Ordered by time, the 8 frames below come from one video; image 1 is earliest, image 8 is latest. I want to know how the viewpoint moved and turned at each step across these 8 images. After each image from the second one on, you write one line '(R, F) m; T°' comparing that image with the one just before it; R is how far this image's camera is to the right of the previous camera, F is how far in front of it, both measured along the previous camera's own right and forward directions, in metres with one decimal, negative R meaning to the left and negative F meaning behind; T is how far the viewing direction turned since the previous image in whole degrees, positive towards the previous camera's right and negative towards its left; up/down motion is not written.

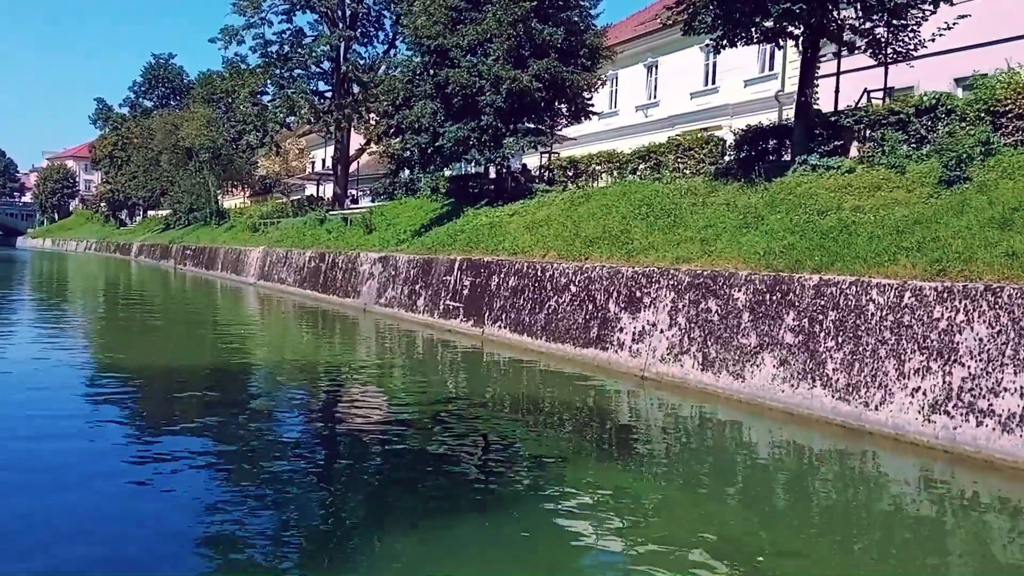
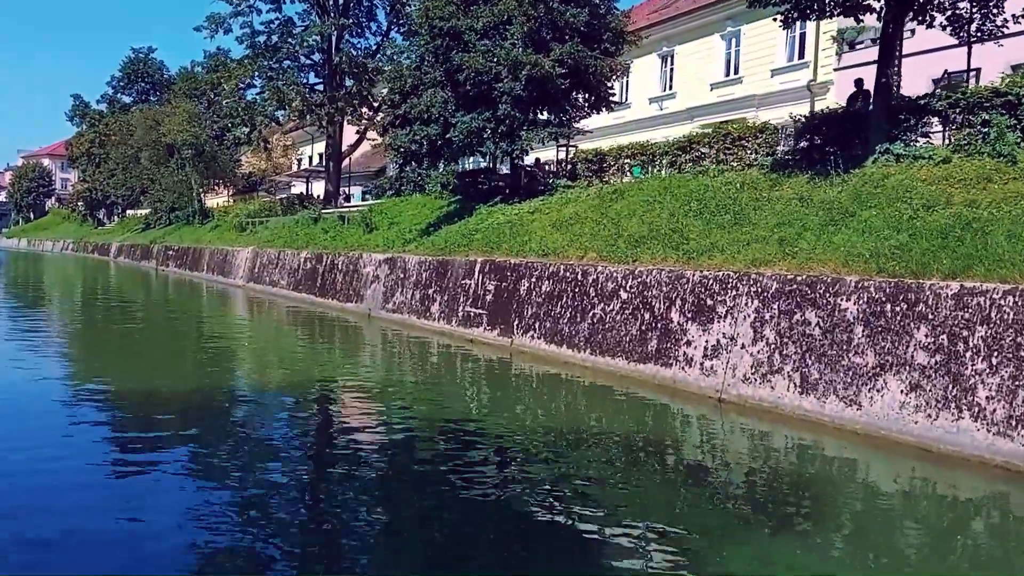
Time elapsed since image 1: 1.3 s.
(-1.0, +2.1) m; +1°
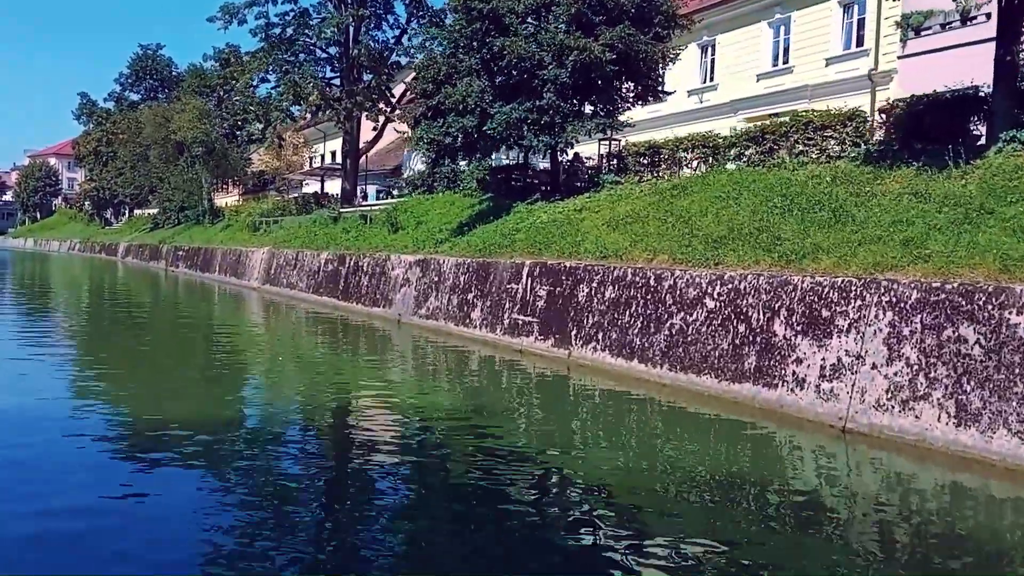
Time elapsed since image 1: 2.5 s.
(-0.9, +1.8) m; 0°
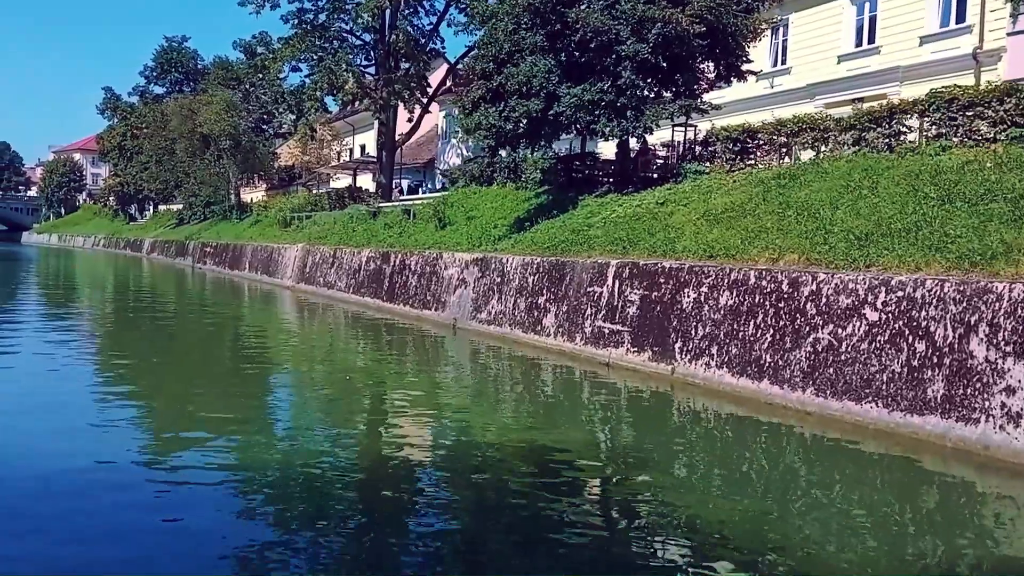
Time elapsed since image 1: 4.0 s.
(-1.1, +2.3) m; -1°
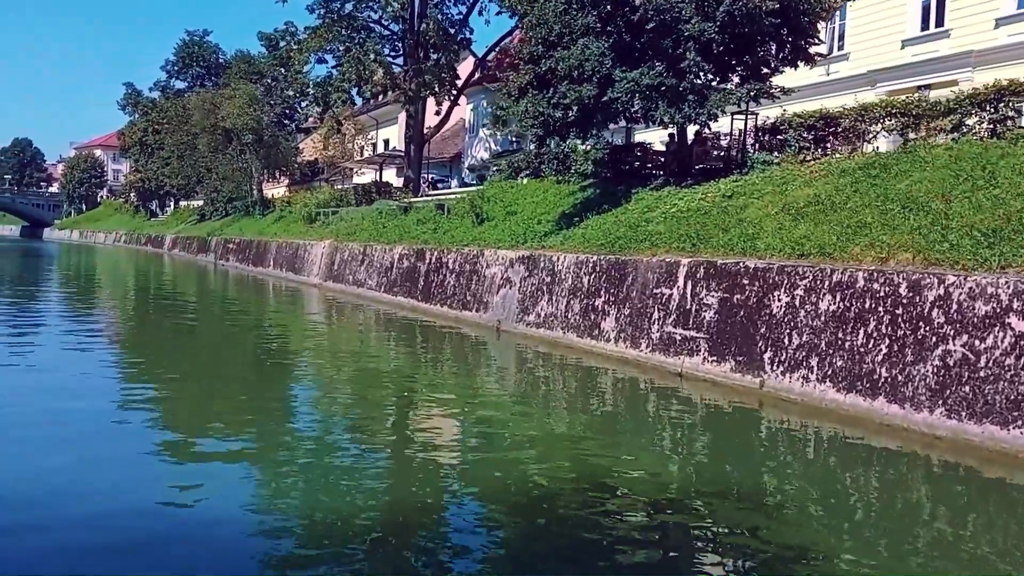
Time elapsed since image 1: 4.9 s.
(-0.7, +1.4) m; -1°
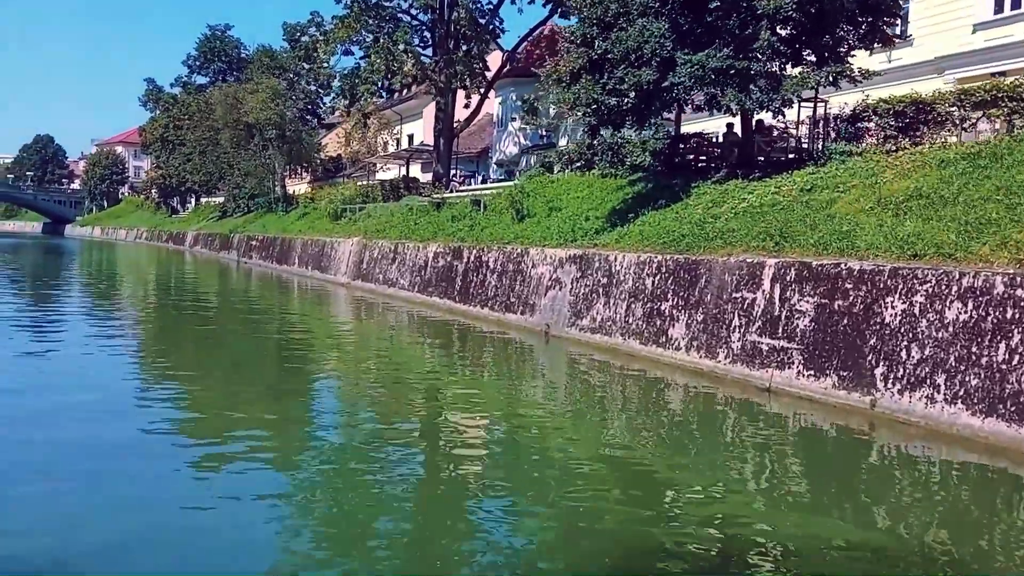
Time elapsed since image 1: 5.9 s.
(-0.7, +1.4) m; -1°
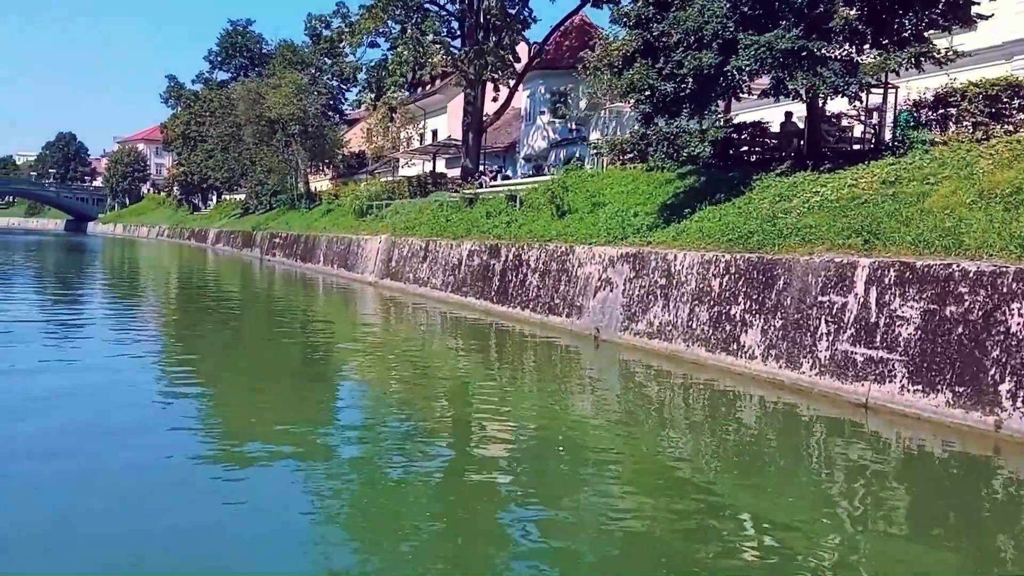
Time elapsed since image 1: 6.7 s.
(-0.5, +1.2) m; -1°
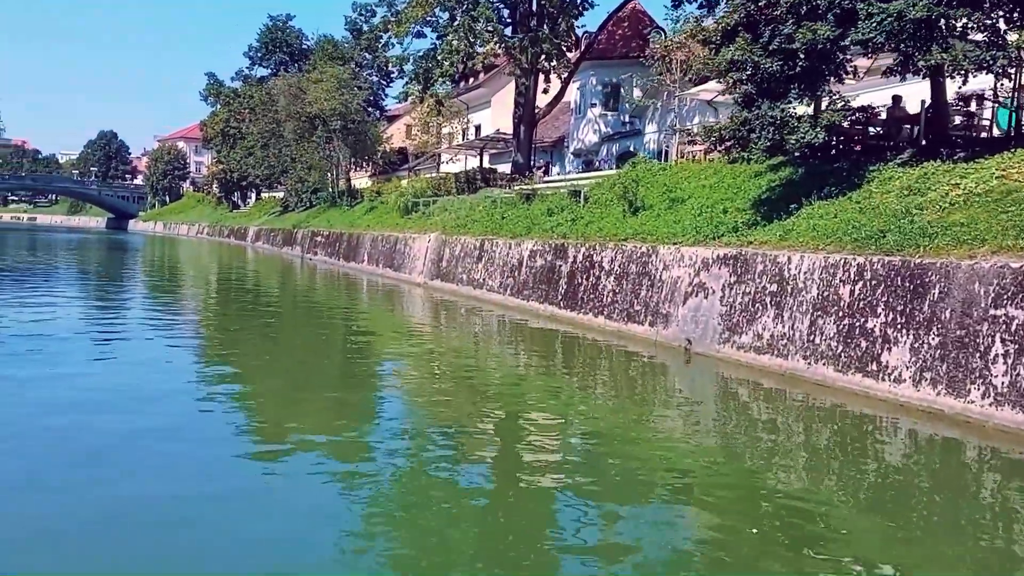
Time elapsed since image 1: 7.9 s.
(-0.8, +1.9) m; -2°
